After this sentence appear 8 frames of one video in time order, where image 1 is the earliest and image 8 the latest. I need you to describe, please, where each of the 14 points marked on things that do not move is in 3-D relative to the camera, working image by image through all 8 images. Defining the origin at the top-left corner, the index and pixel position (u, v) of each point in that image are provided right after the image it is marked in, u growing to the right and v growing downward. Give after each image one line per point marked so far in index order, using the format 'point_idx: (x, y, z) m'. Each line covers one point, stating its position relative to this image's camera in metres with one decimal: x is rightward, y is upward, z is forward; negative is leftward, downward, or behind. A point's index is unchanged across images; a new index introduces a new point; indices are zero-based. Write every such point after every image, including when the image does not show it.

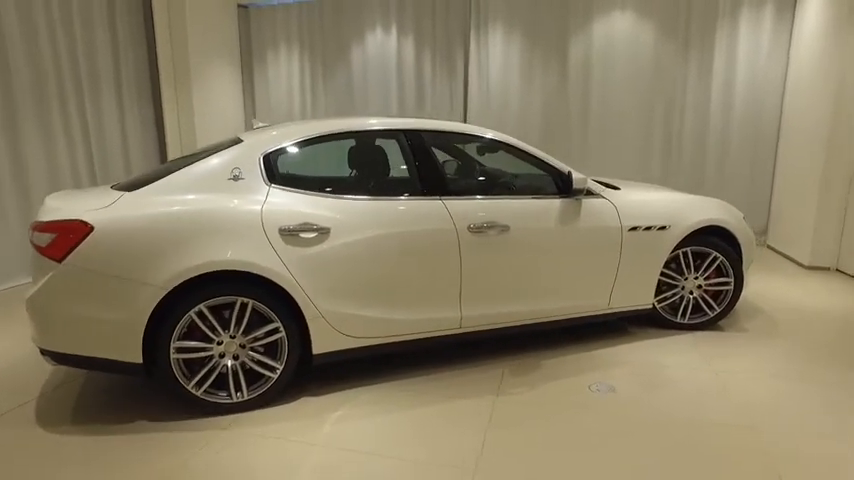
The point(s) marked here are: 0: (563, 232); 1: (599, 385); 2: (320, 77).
0: (+0.7, 0.0, +3.0) m
1: (+0.9, -0.8, +2.8) m
2: (-1.2, +1.9, +6.3) m
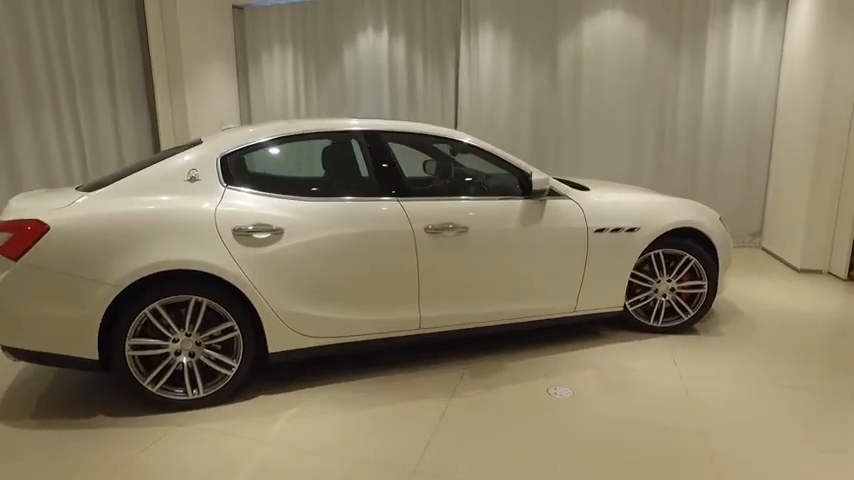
0: (+0.5, 0.0, +3.0) m
1: (+0.7, -0.8, +2.8) m
2: (-1.3, +1.9, +6.4) m
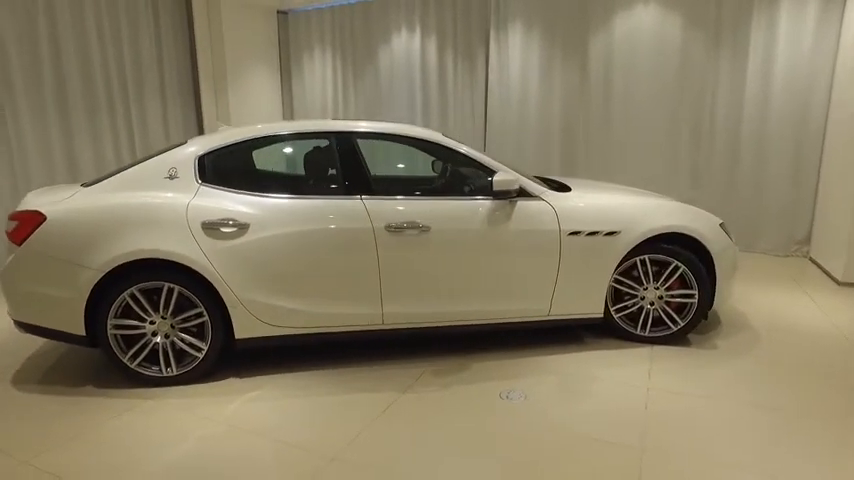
0: (+0.3, 0.0, +3.0) m
1: (+0.4, -0.8, +2.8) m
2: (-0.9, +1.9, +6.6) m
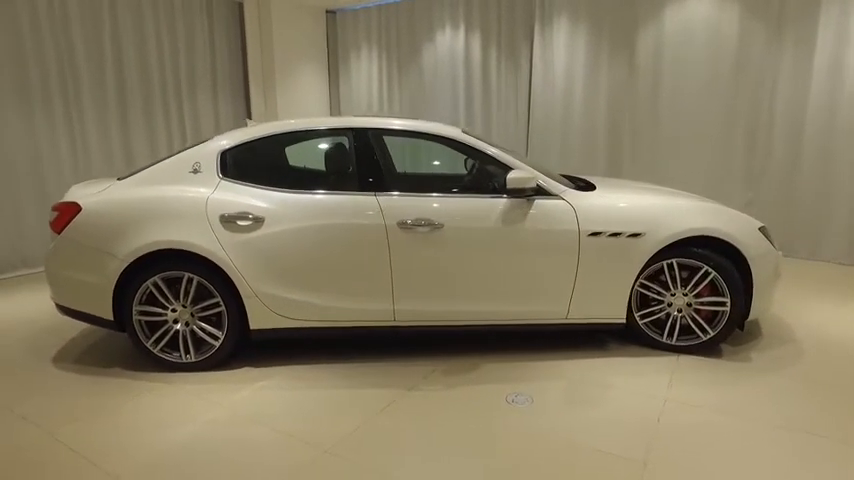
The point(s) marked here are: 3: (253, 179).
0: (+0.4, 0.0, +3.0) m
1: (+0.4, -0.8, +2.7) m
2: (-0.4, +2.0, +6.7) m
3: (-0.9, +0.3, +3.0) m
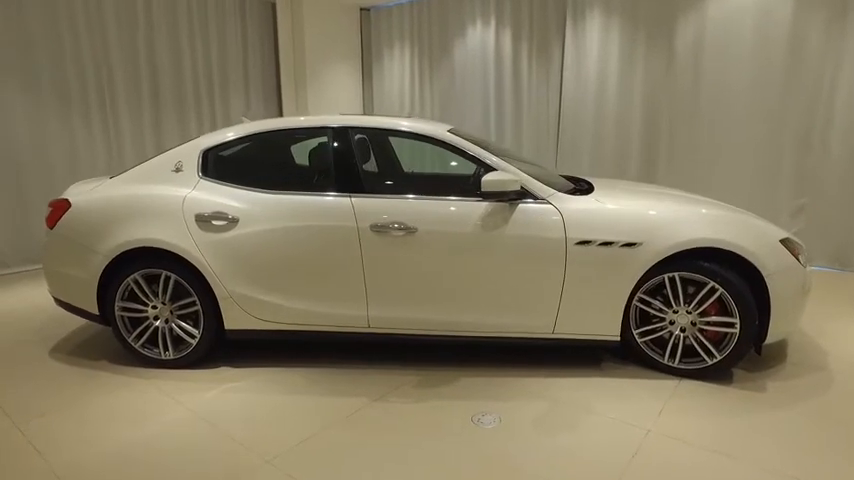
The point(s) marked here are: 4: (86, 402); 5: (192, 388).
0: (+0.3, 0.0, +2.8) m
1: (+0.3, -0.8, +2.5) m
2: (0.0, +2.0, +6.5) m
3: (-1.0, +0.3, +3.0) m
4: (-1.7, -0.8, +2.7) m
5: (-1.2, -0.8, +2.8) m
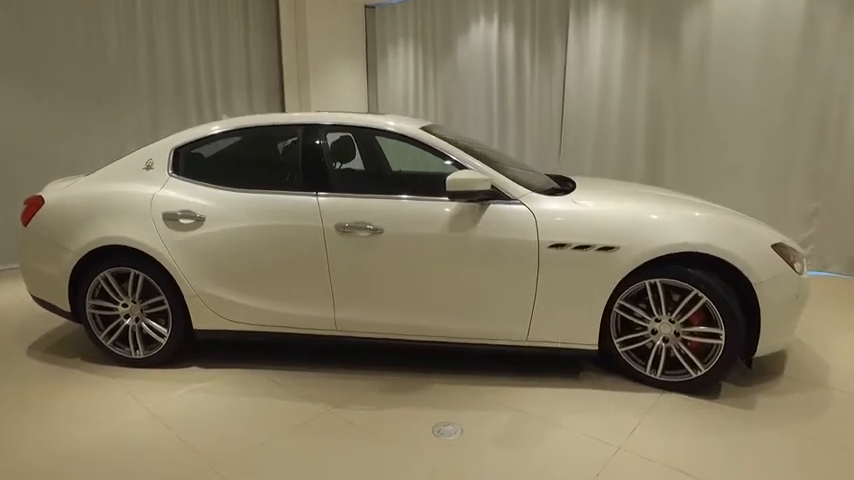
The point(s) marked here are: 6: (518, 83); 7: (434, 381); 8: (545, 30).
0: (+0.1, 0.0, +2.6) m
1: (+0.1, -0.8, +2.4) m
2: (+0.1, +2.0, +6.4) m
3: (-1.2, +0.3, +2.9) m
4: (-1.8, -0.8, +2.7) m
5: (-1.4, -0.7, +2.8) m
6: (+1.0, +1.6, +5.7) m
7: (0.0, -0.7, +2.8) m
8: (+1.2, +2.1, +5.4) m
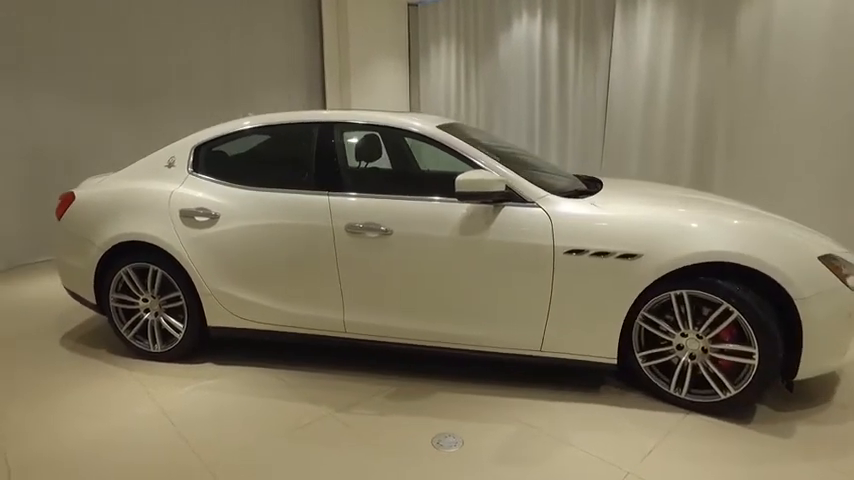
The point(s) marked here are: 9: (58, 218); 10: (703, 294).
0: (+0.2, 0.0, +2.5) m
1: (+0.1, -0.8, +2.3) m
2: (+0.5, +1.9, +6.3) m
3: (-1.1, +0.3, +3.0) m
4: (-1.8, -0.8, +2.8) m
5: (-1.3, -0.7, +2.8) m
6: (+1.3, +1.6, +5.5) m
7: (+0.1, -0.7, +2.7) m
8: (+1.5, +2.0, +5.2) m
9: (-2.1, +0.1, +3.2) m
10: (+1.2, -0.2, +2.4) m
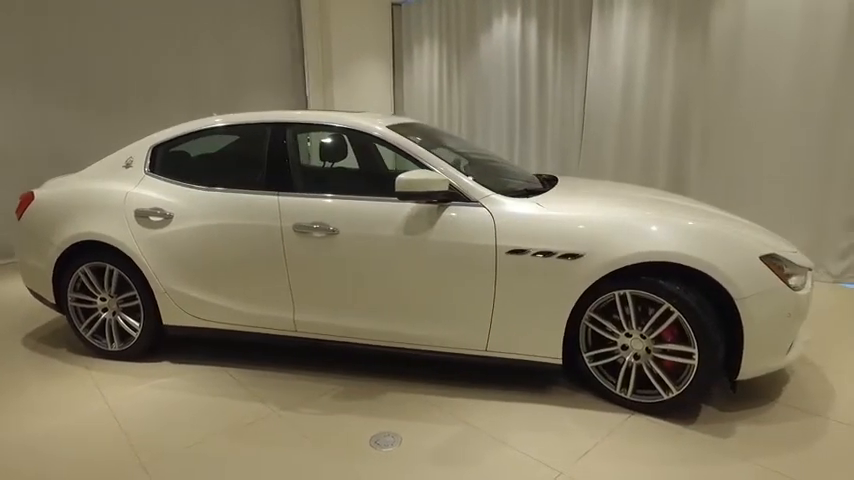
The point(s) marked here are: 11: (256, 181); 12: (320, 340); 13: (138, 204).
0: (-0.1, 0.0, +2.5) m
1: (-0.1, -0.8, +2.3) m
2: (+0.3, +1.9, +6.3) m
3: (-1.3, +0.3, +3.0) m
4: (-2.0, -0.8, +2.8) m
5: (-1.6, -0.7, +2.8) m
6: (+1.1, +1.6, +5.5) m
7: (-0.2, -0.7, +2.7) m
8: (+1.3, +2.0, +5.2) m
9: (-2.4, +0.1, +3.2) m
10: (+0.9, -0.2, +2.3) m
11: (-0.9, +0.3, +2.8) m
12: (-0.5, -0.5, +2.8) m
13: (-1.5, +0.2, +2.9) m
